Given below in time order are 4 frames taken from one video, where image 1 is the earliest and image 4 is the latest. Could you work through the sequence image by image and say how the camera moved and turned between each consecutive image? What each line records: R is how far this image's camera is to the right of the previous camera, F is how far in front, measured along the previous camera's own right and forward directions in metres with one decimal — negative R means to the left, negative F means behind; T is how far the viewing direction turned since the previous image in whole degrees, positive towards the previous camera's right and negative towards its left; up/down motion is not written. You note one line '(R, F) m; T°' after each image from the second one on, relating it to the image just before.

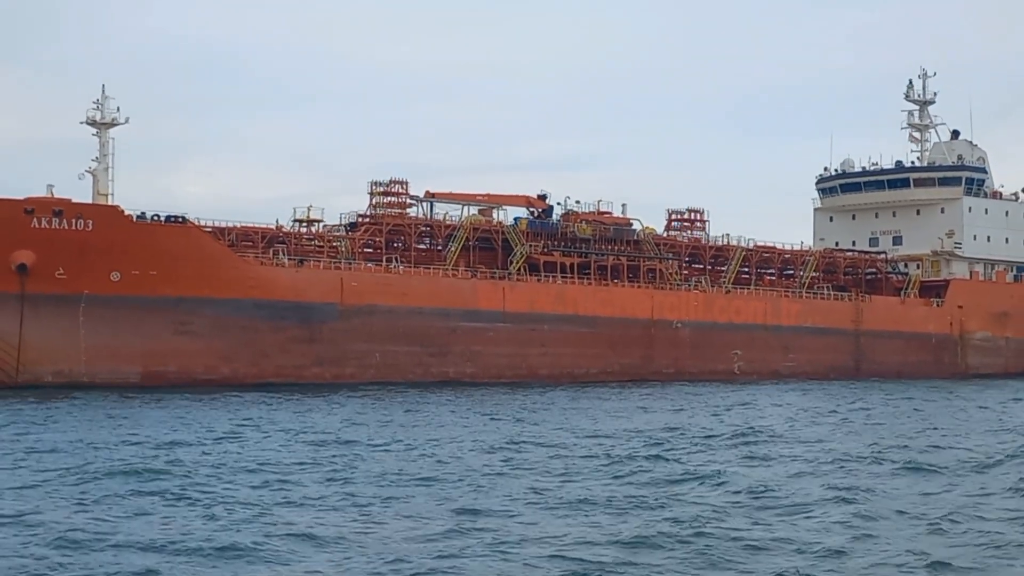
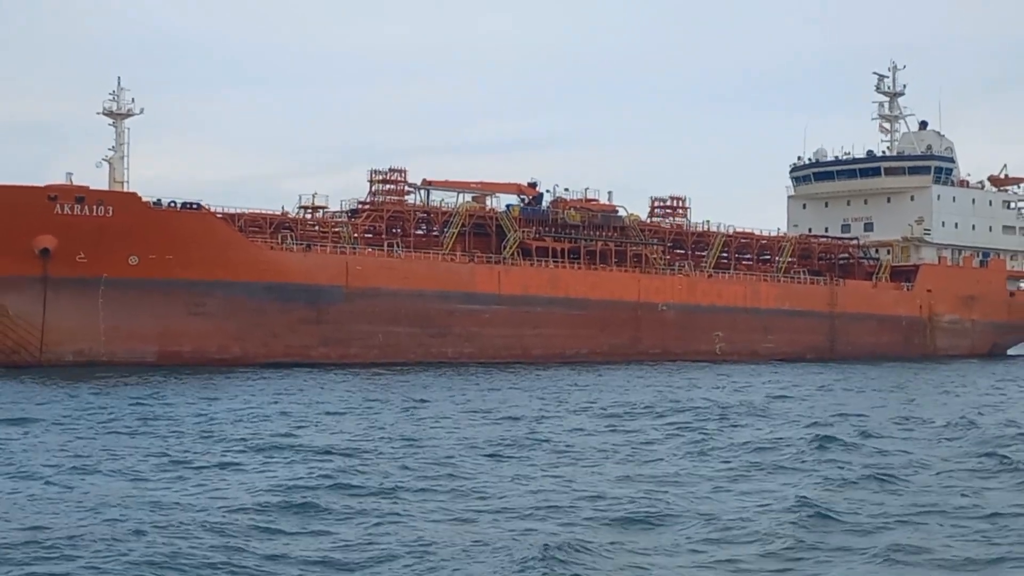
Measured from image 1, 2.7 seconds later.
(-0.6, -1.3) m; +2°
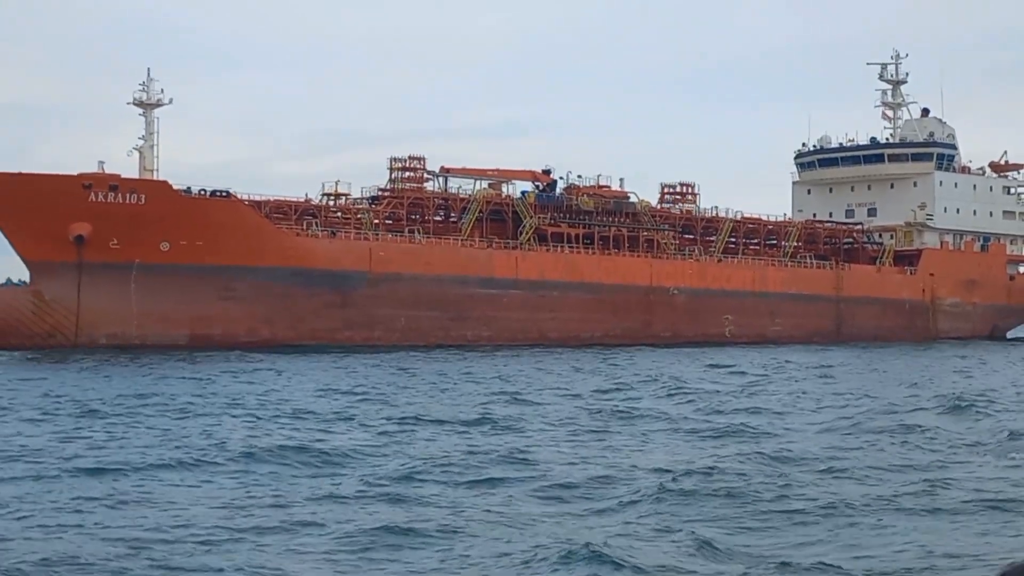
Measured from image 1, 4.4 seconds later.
(-0.6, -0.7) m; 0°
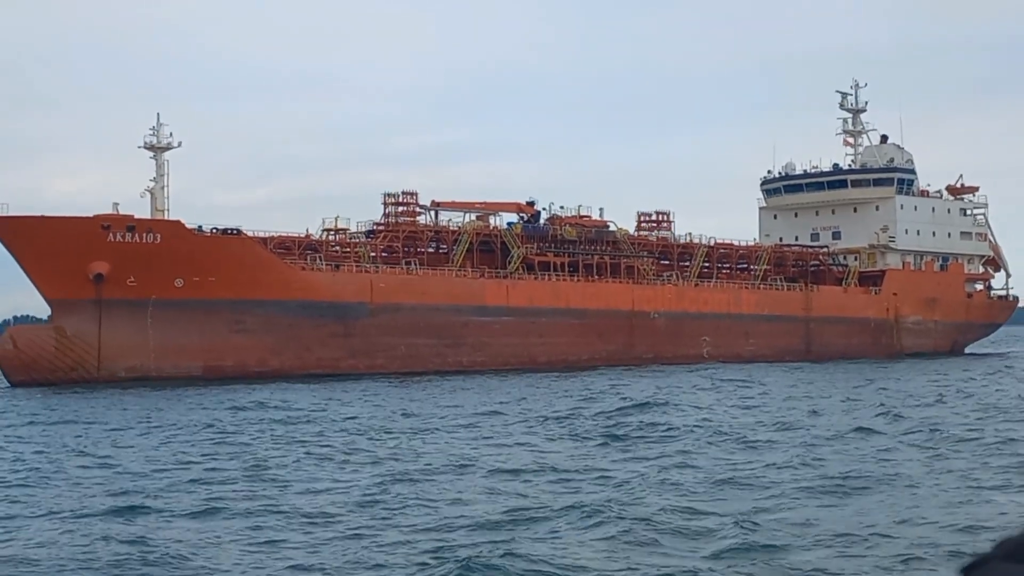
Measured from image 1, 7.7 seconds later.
(-0.7, -1.6) m; +2°
